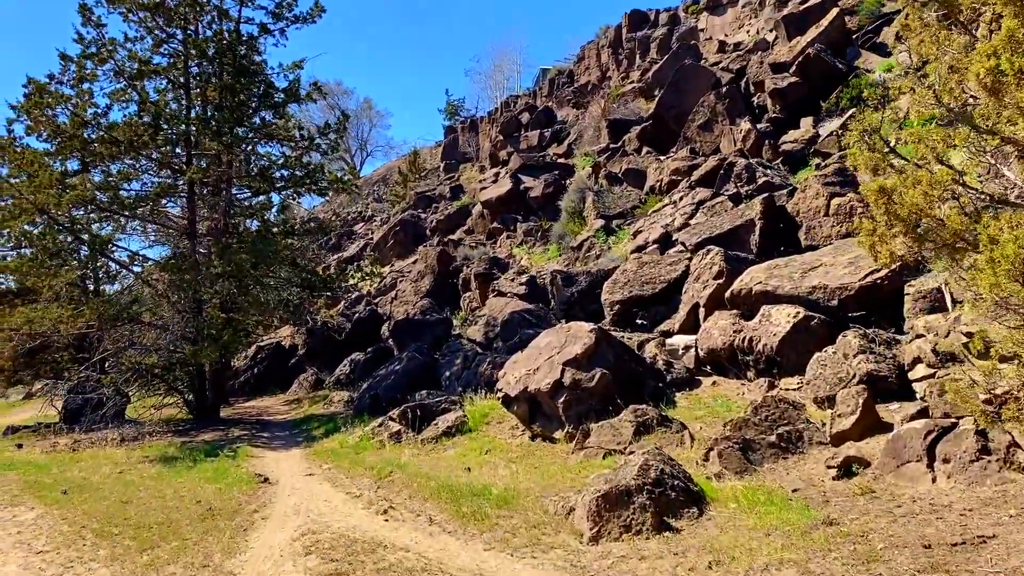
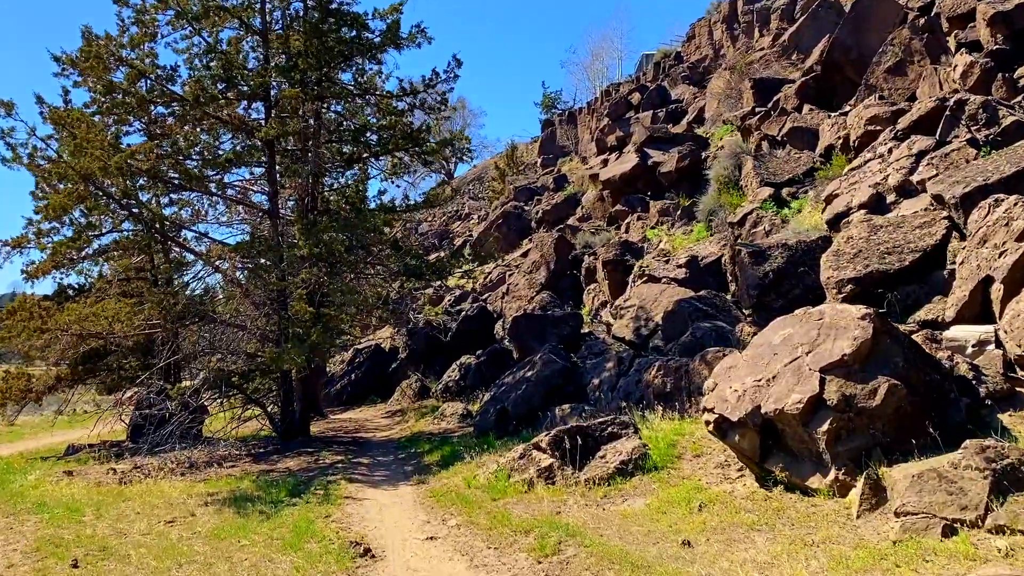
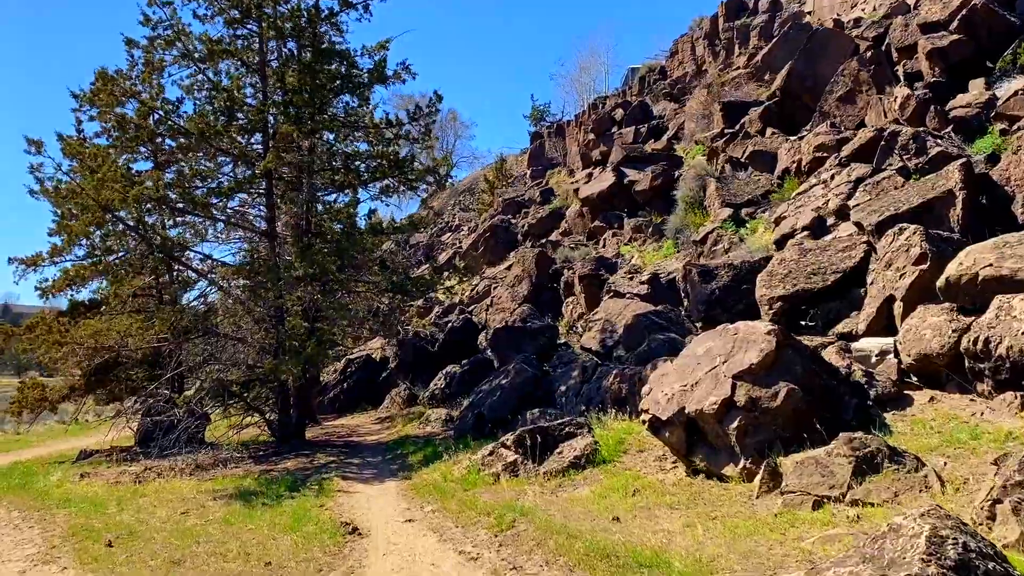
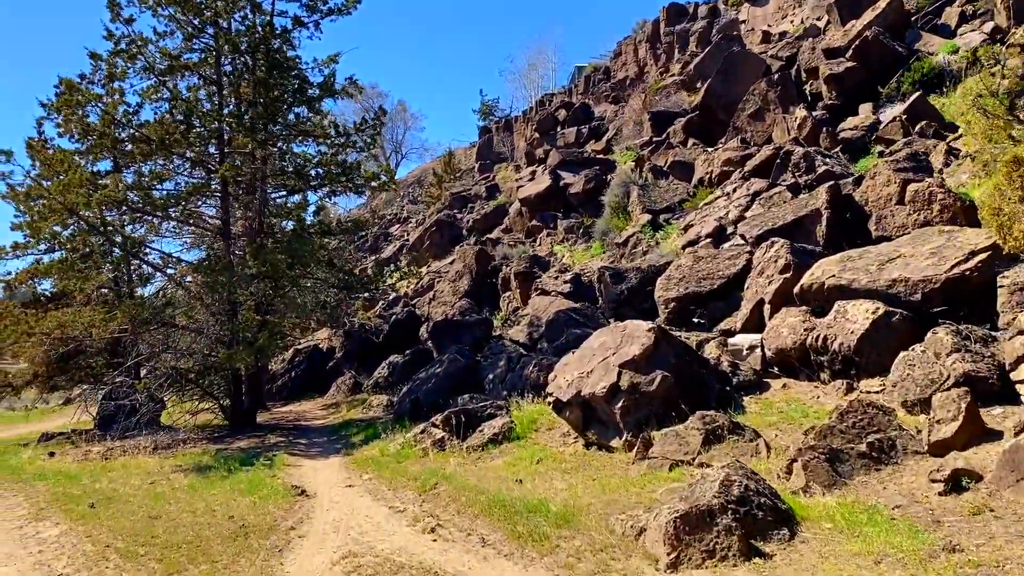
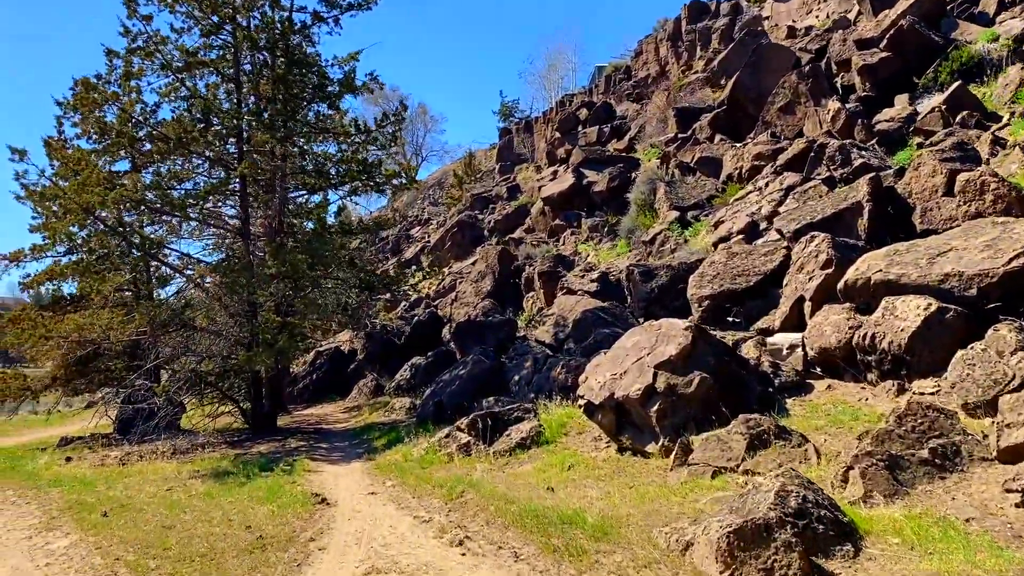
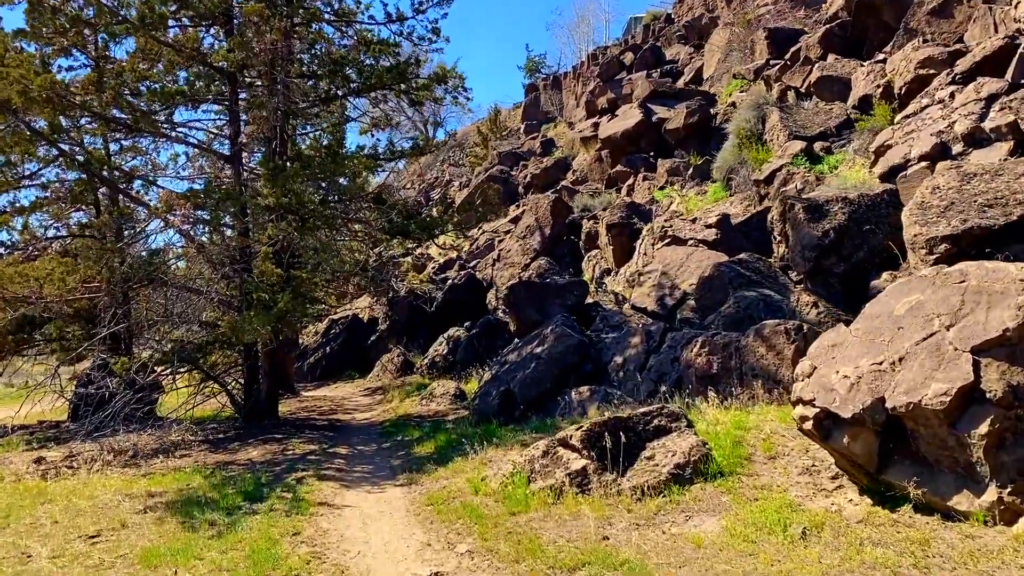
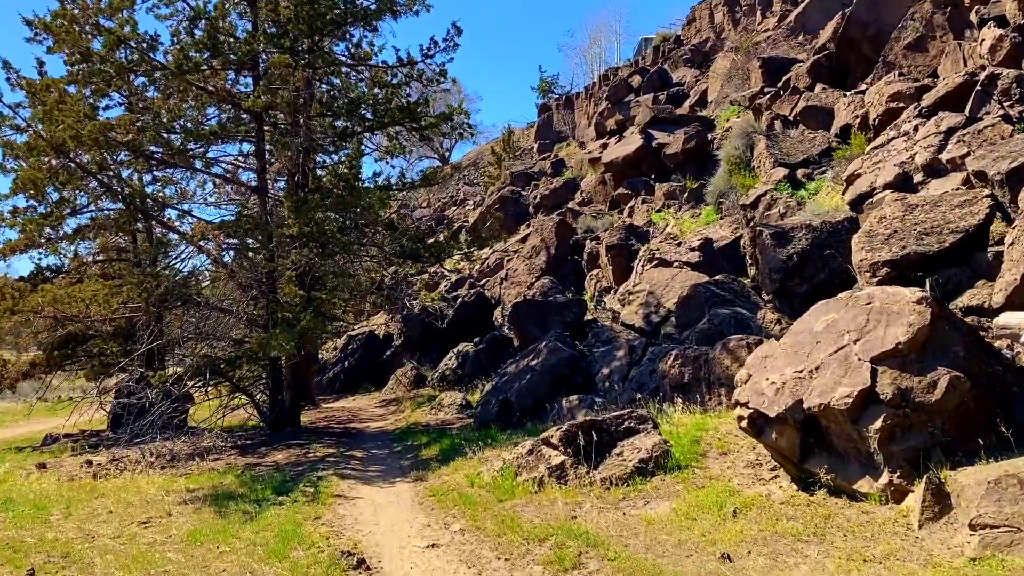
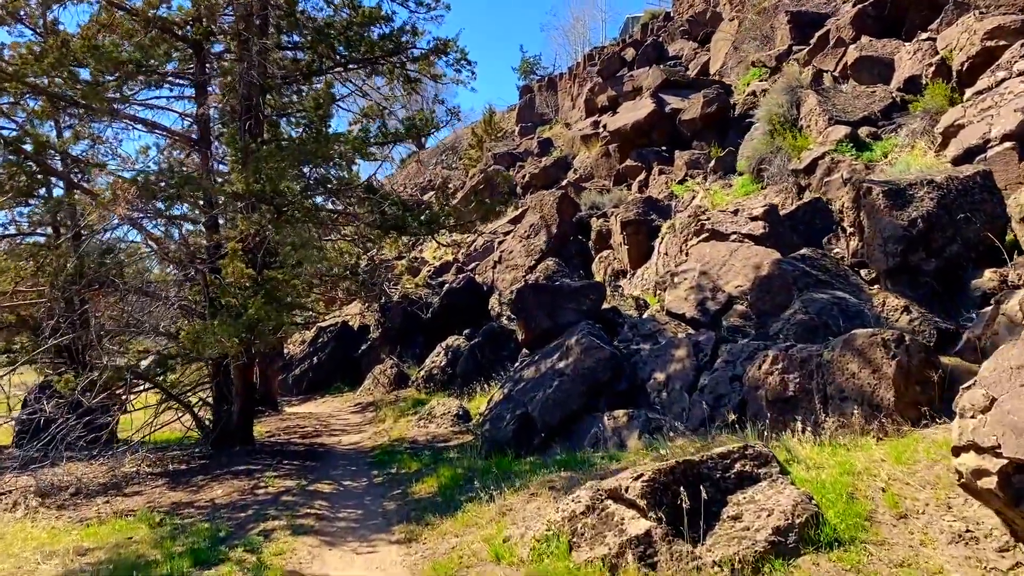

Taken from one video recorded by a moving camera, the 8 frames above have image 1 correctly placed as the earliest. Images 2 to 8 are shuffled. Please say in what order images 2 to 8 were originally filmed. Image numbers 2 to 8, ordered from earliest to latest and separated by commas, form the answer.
4, 5, 3, 2, 7, 6, 8
